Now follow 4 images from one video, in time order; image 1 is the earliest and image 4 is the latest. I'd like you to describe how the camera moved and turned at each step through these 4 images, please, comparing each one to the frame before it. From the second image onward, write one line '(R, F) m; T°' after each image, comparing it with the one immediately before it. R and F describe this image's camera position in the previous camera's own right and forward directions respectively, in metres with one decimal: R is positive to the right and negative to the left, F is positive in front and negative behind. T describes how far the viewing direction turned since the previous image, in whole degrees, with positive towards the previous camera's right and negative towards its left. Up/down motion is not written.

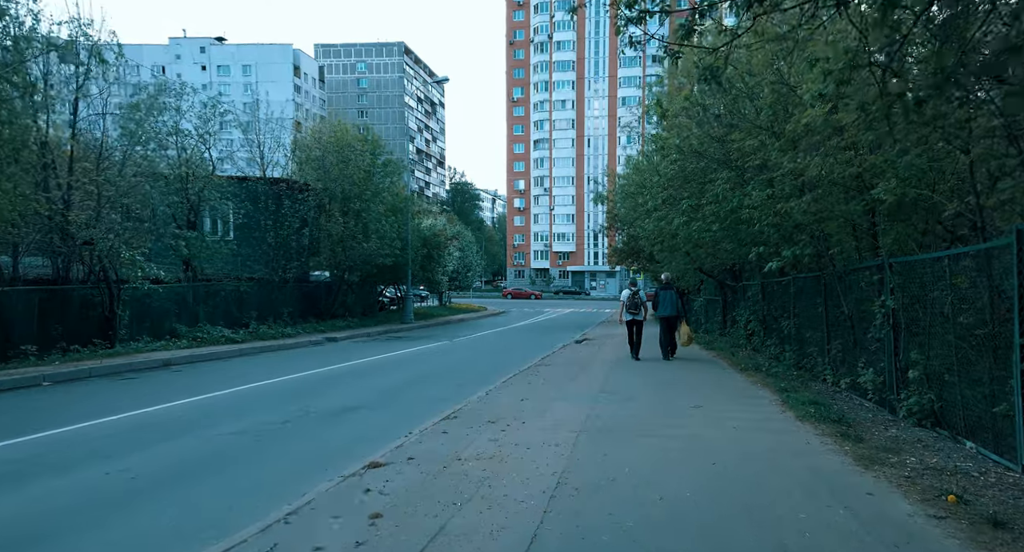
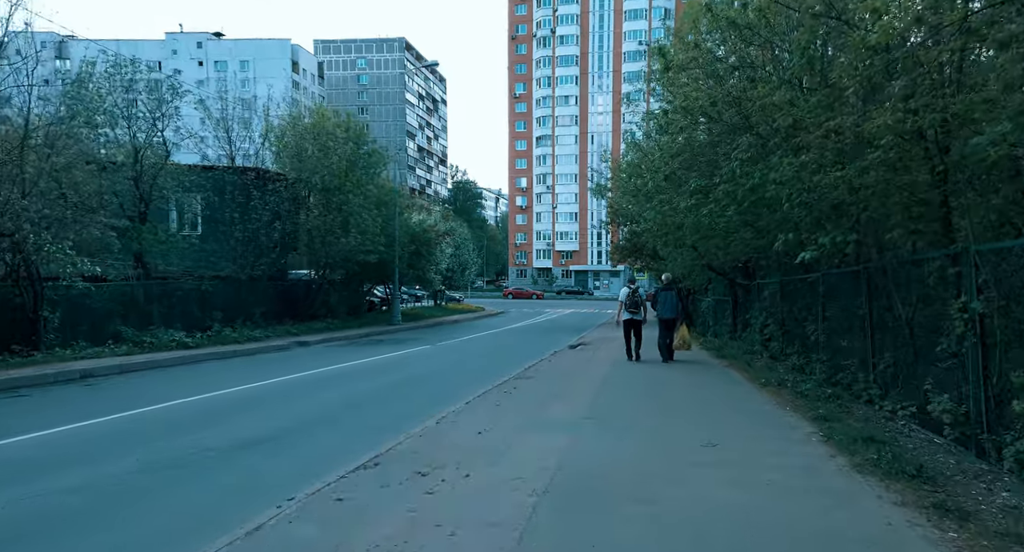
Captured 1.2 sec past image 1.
(+0.5, +2.3) m; 0°
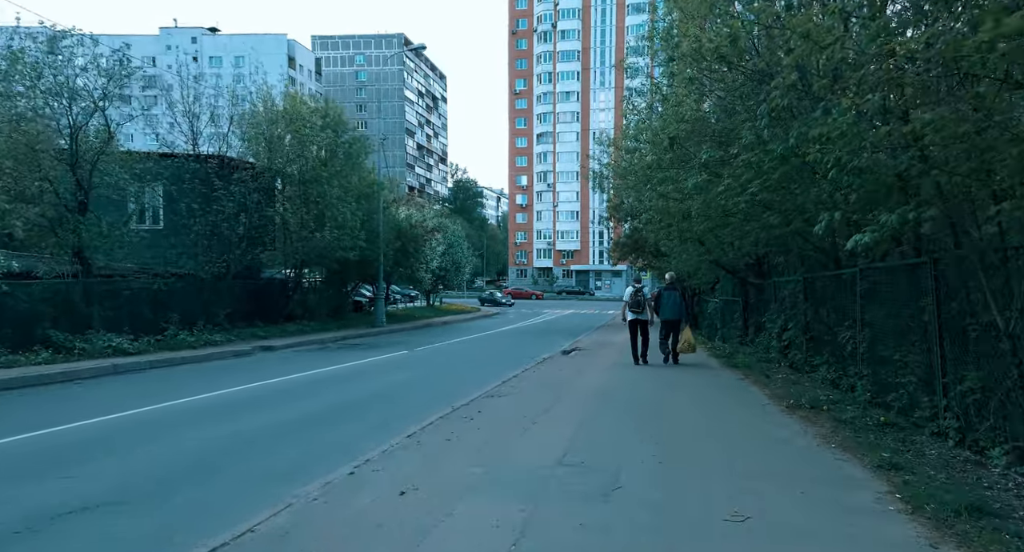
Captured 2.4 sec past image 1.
(+0.4, +2.2) m; 0°
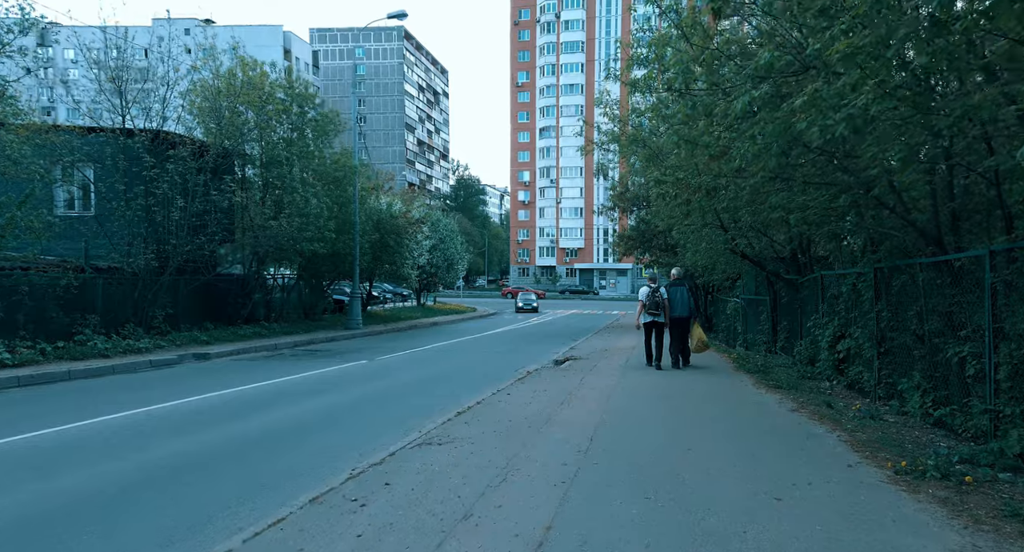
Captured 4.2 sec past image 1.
(+0.5, +3.4) m; 0°
